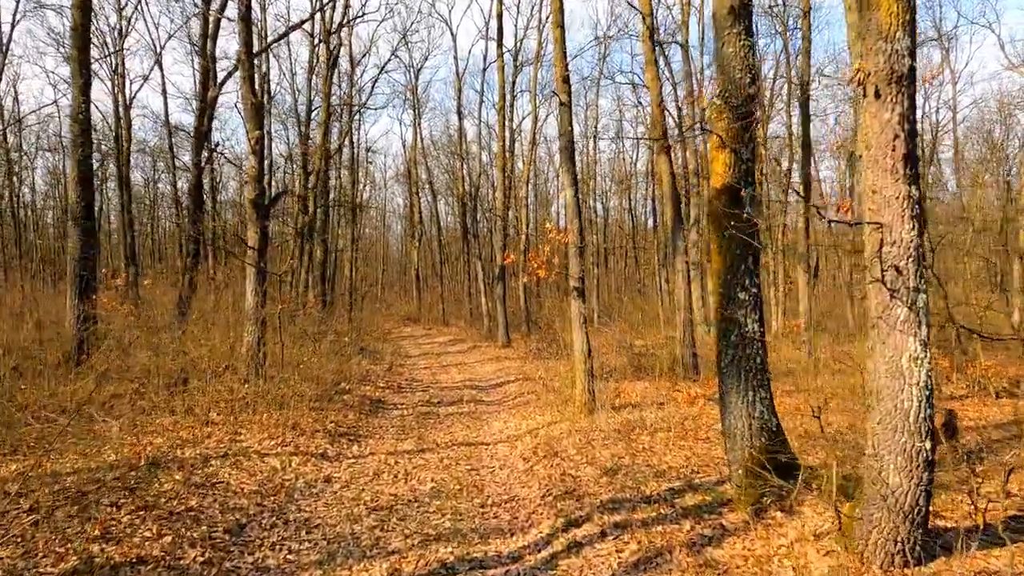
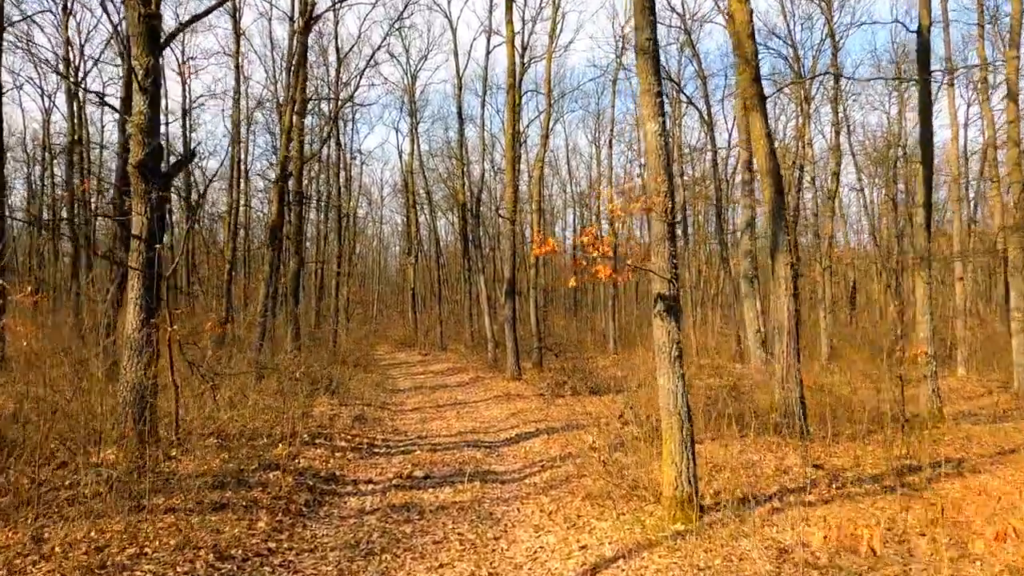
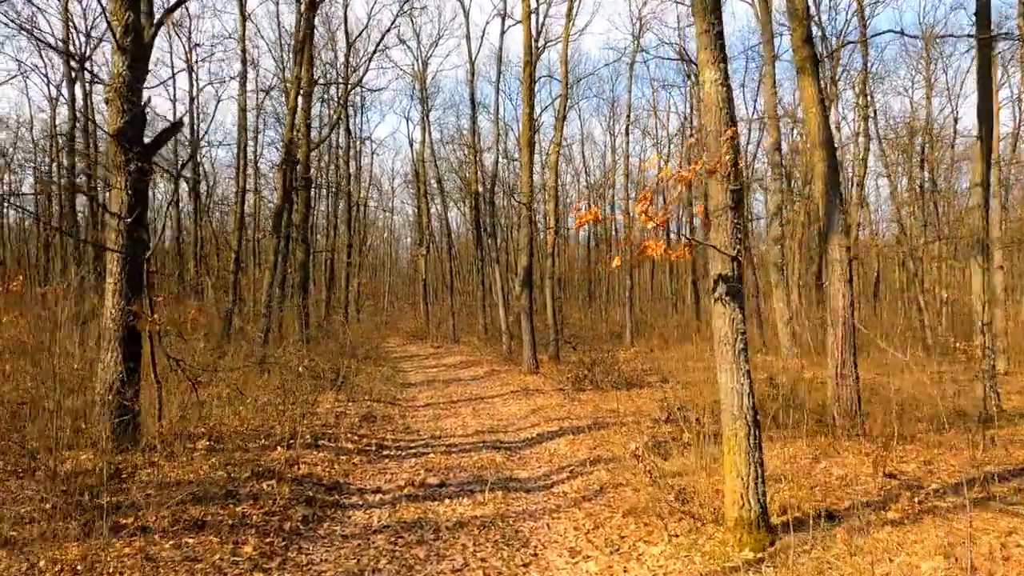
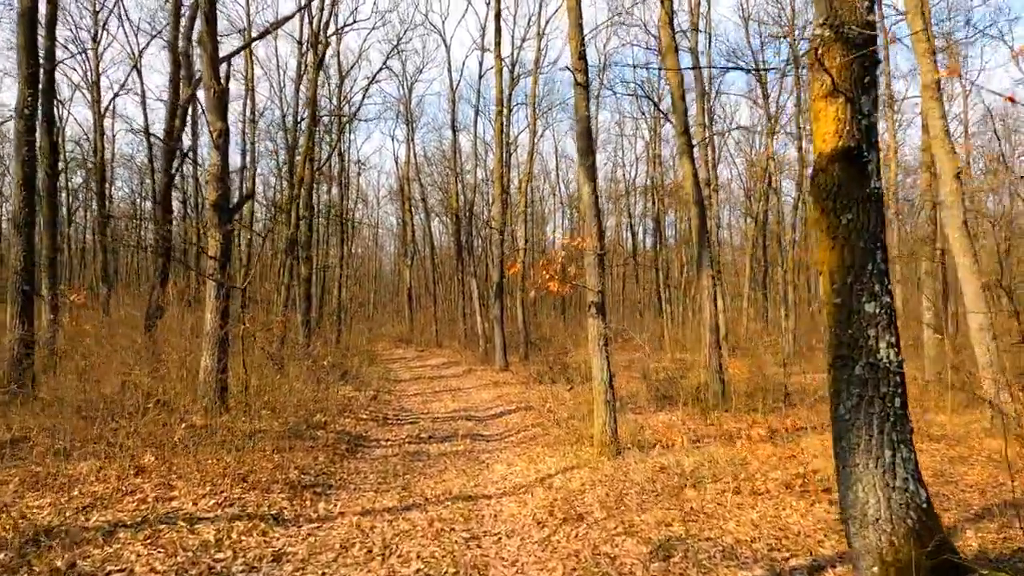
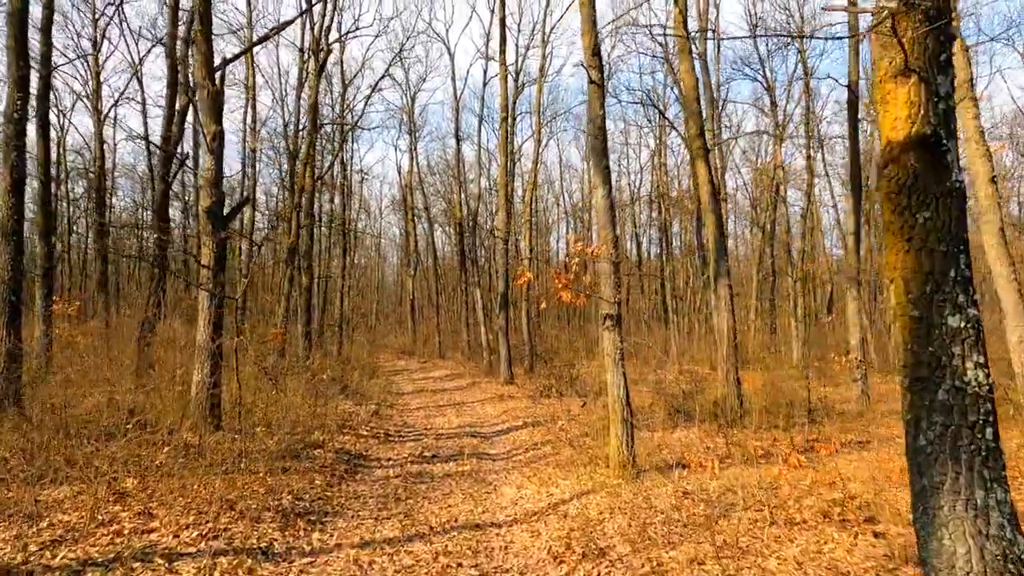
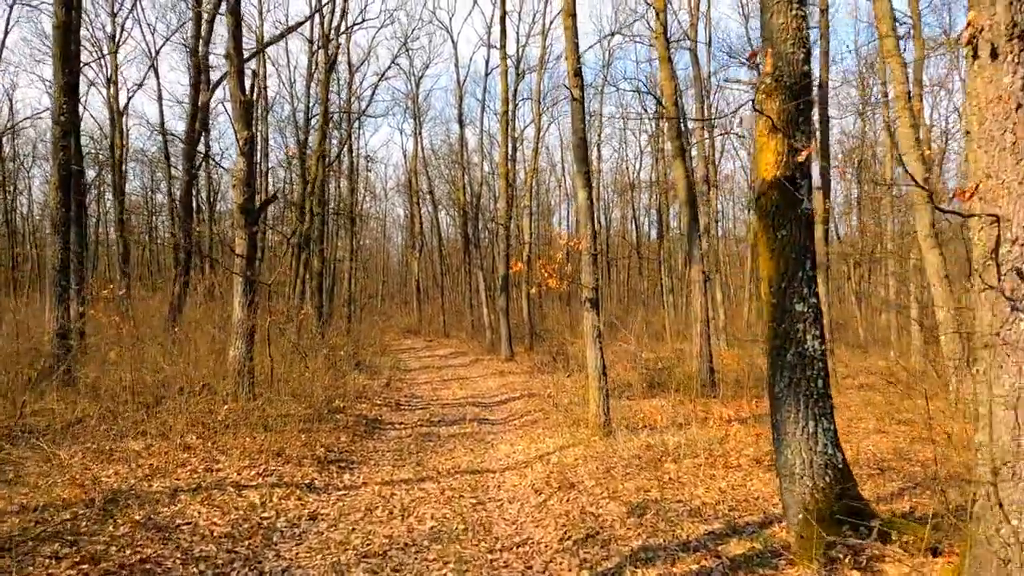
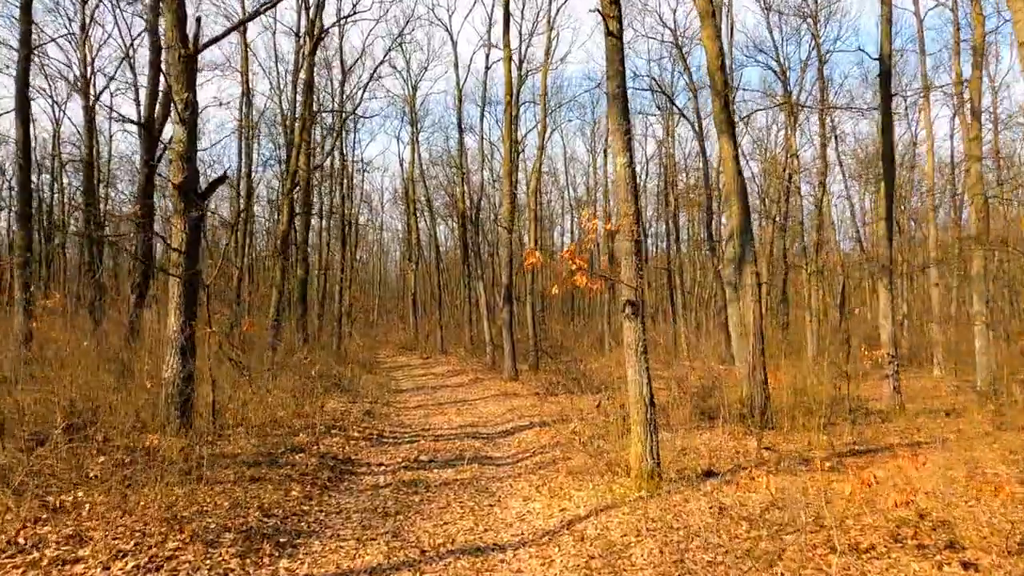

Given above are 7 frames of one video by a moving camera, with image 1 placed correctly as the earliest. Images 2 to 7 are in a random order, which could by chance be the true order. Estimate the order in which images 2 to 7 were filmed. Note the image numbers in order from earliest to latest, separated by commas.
6, 4, 5, 7, 2, 3
